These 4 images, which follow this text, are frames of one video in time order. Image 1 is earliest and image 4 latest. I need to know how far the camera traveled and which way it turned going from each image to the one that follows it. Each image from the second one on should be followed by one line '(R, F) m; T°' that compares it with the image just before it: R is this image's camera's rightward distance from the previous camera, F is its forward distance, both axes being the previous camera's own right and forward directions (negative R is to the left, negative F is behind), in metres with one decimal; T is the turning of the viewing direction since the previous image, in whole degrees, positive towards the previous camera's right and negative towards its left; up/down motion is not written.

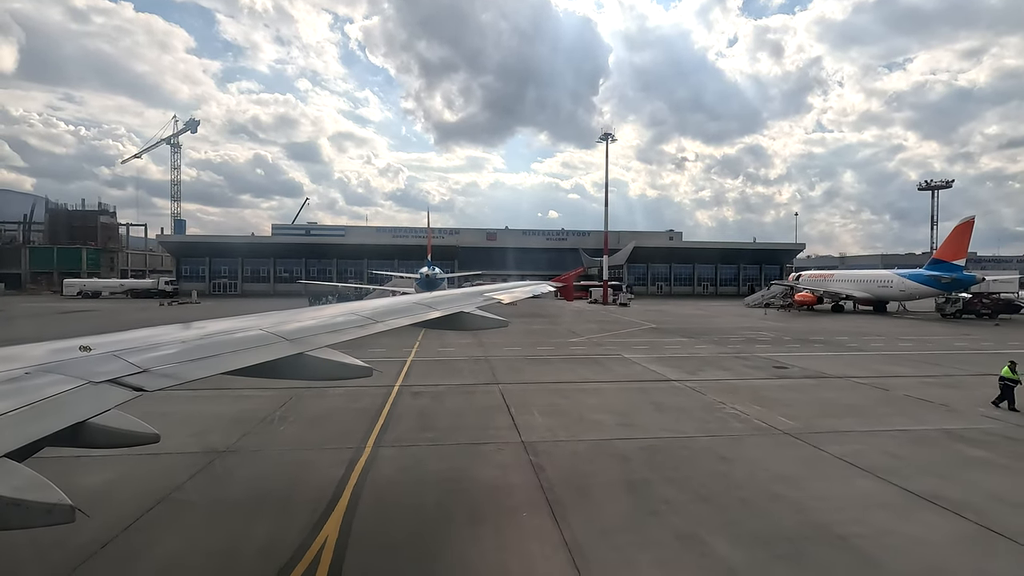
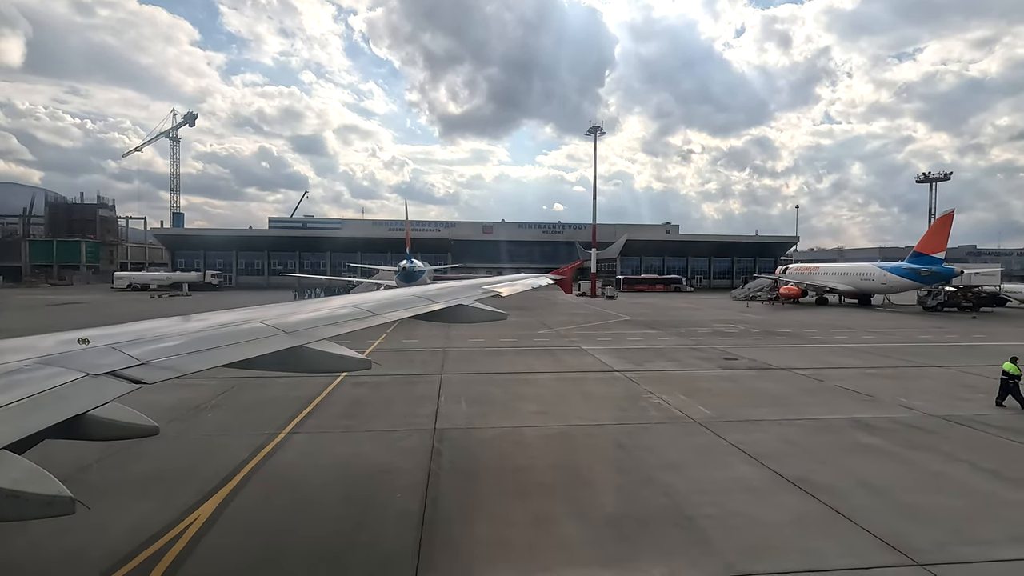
(+1.7, -0.2) m; 0°
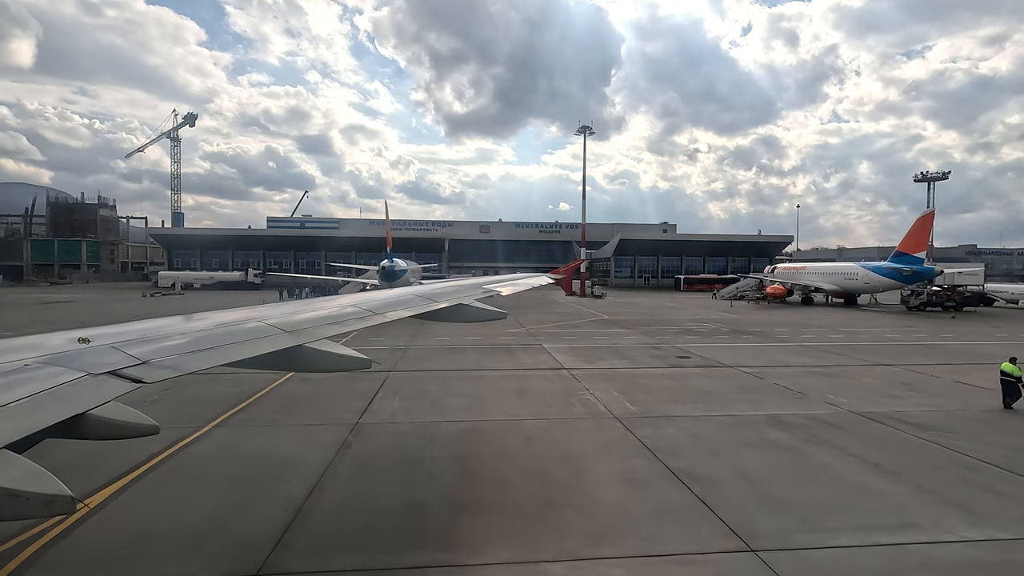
(+1.6, -0.2) m; 0°
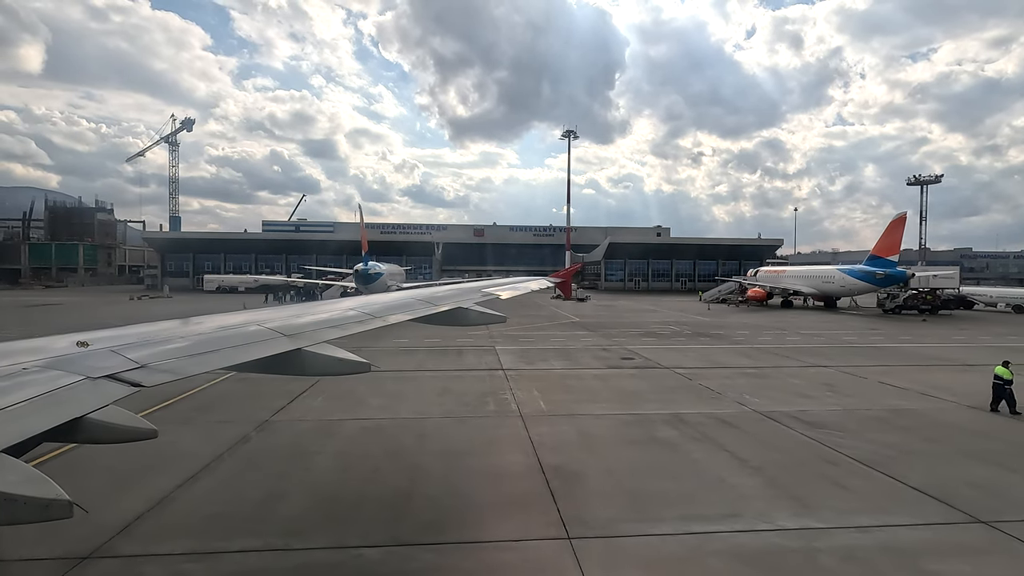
(+1.9, -0.3) m; 0°
